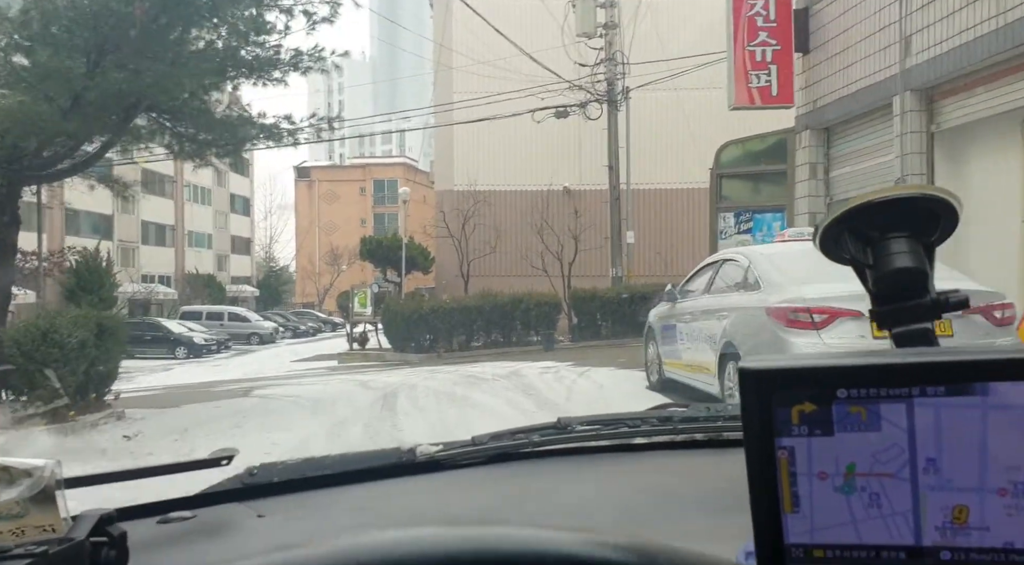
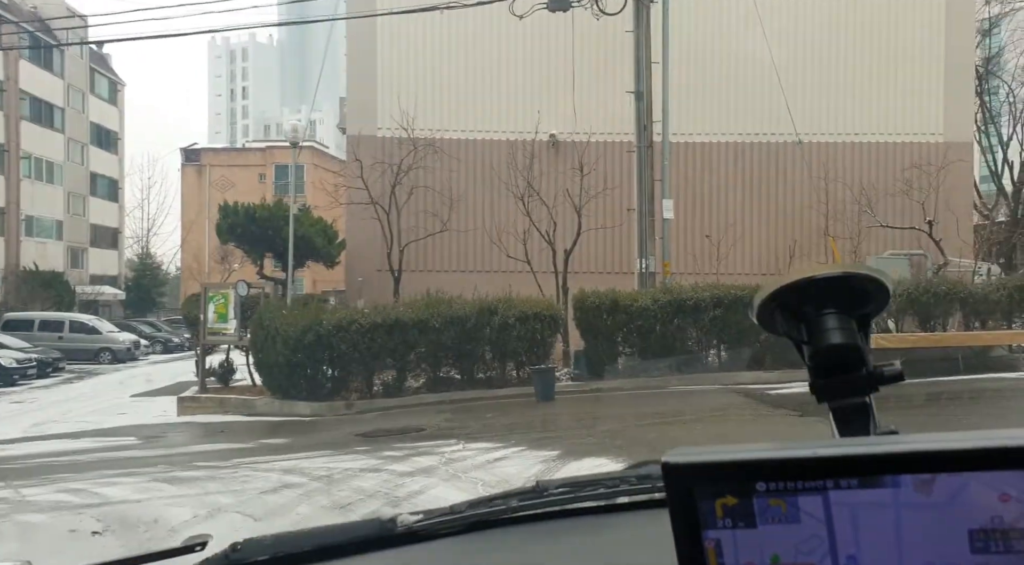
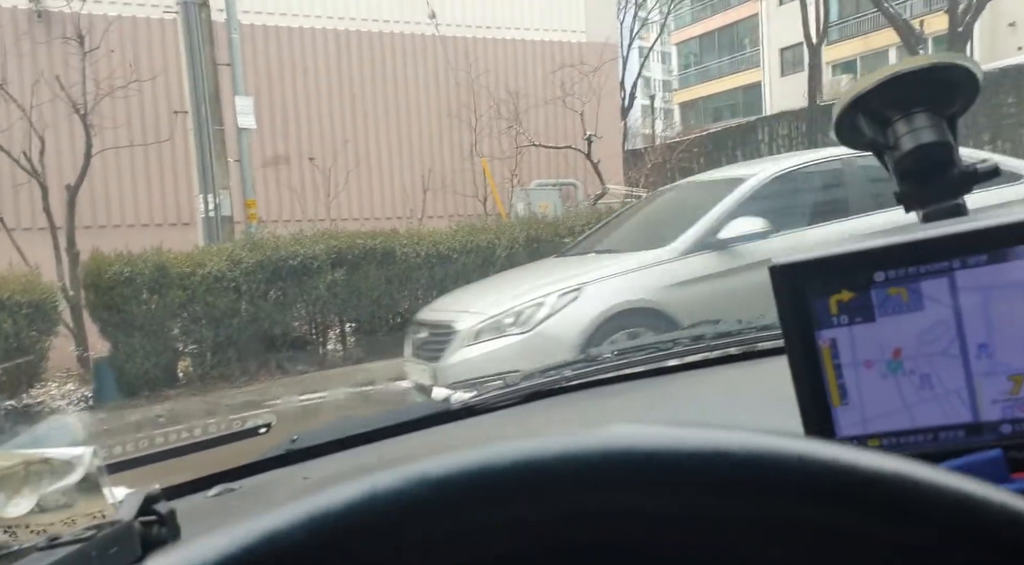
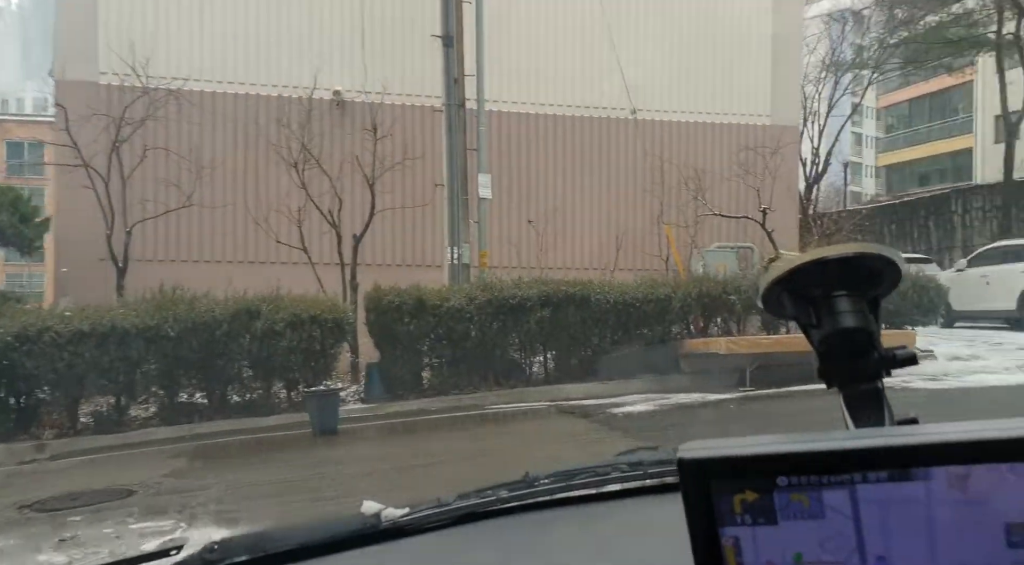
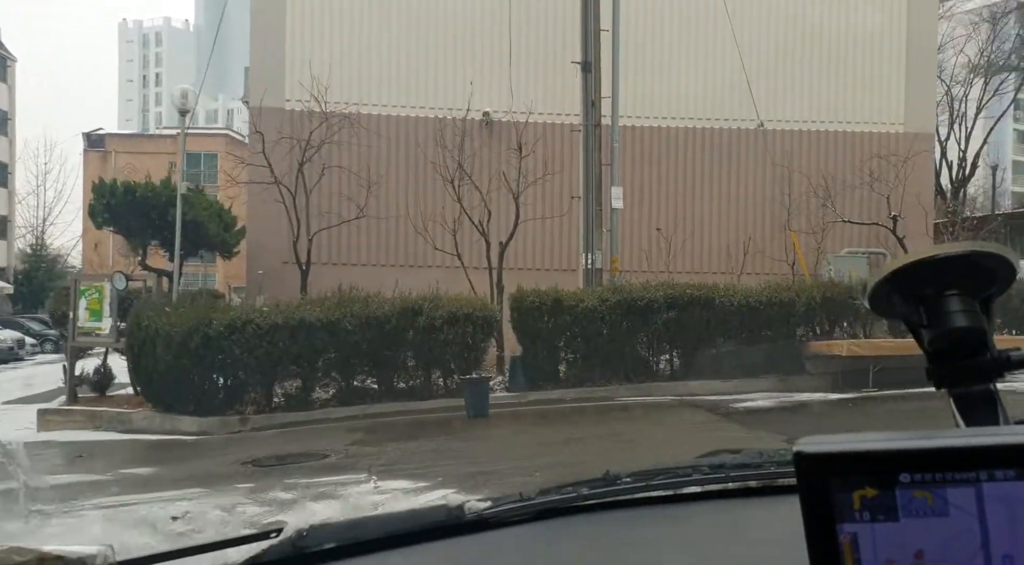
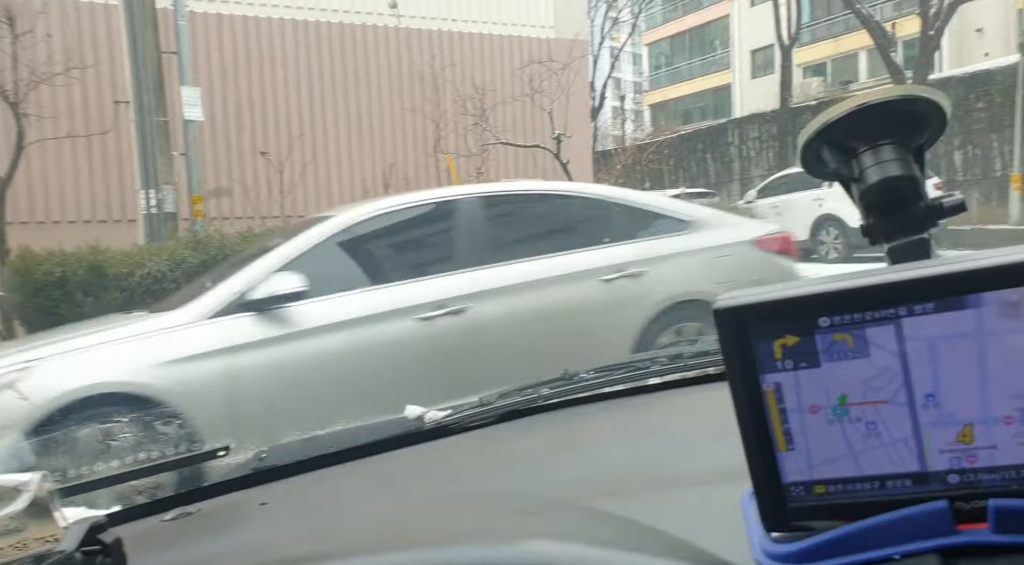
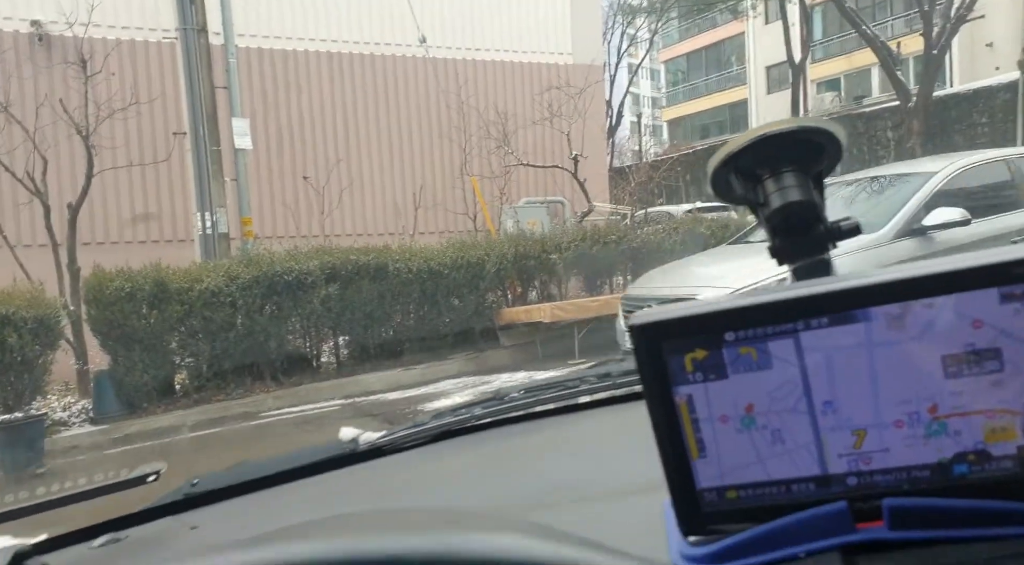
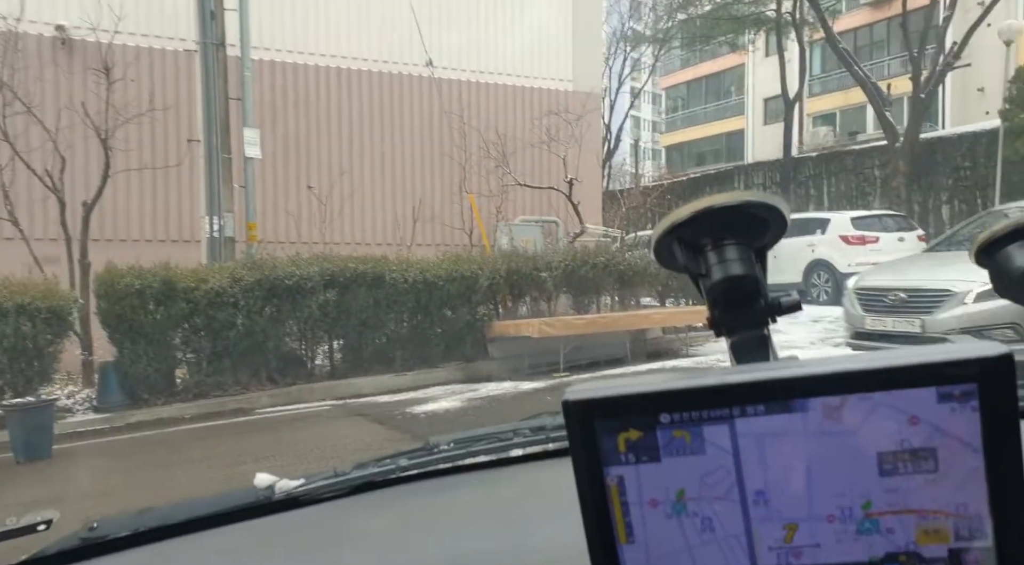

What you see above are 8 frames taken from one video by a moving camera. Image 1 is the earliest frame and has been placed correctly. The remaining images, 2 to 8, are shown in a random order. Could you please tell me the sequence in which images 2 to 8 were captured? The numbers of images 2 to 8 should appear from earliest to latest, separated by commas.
2, 5, 4, 8, 7, 3, 6
